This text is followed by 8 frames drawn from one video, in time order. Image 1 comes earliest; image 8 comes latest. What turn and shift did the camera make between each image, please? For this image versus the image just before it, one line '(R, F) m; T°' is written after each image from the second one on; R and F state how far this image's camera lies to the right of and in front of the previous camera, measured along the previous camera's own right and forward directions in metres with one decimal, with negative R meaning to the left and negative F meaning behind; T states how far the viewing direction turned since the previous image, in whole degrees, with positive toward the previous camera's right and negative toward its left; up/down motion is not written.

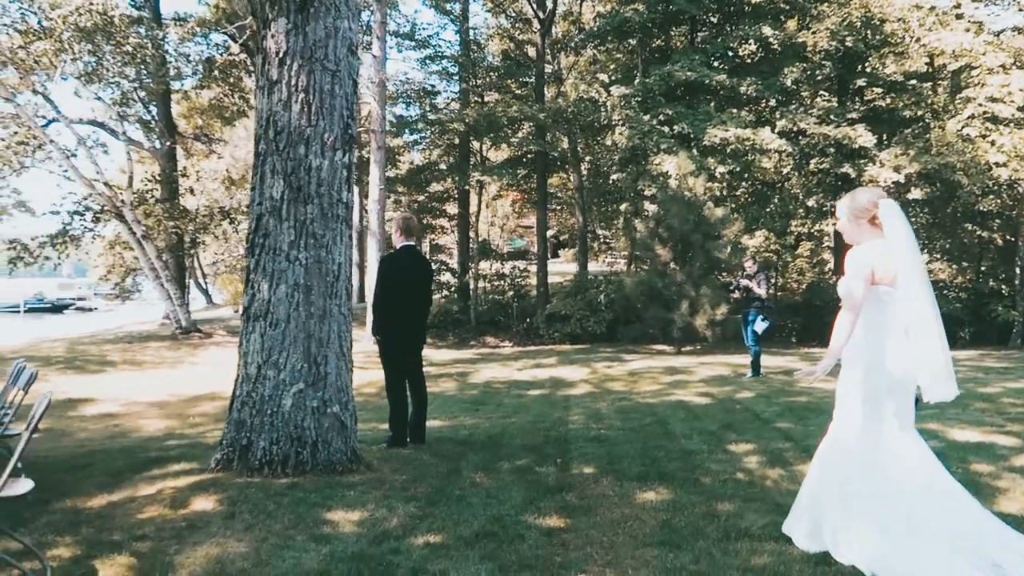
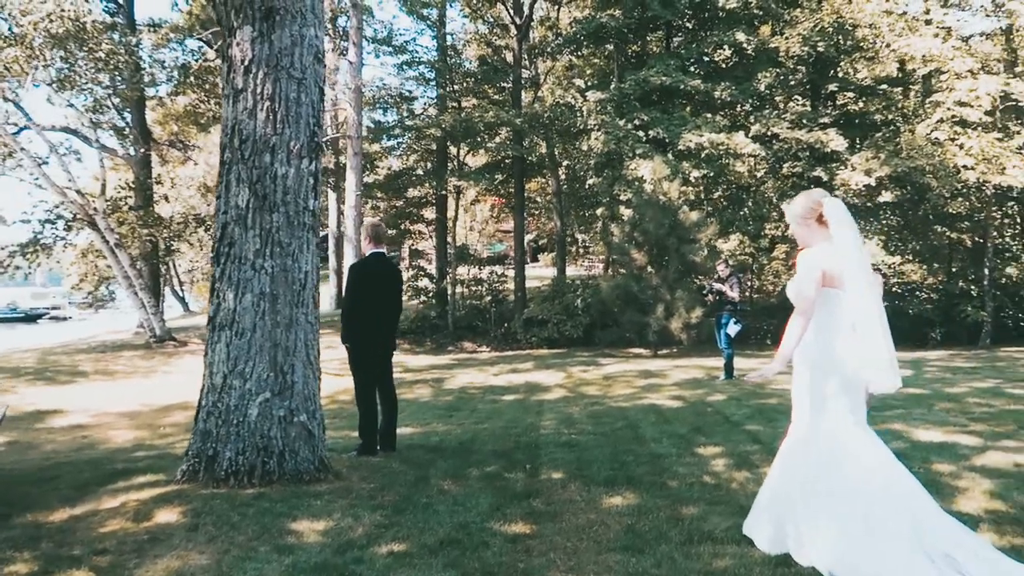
(+0.1, 0.0) m; +1°
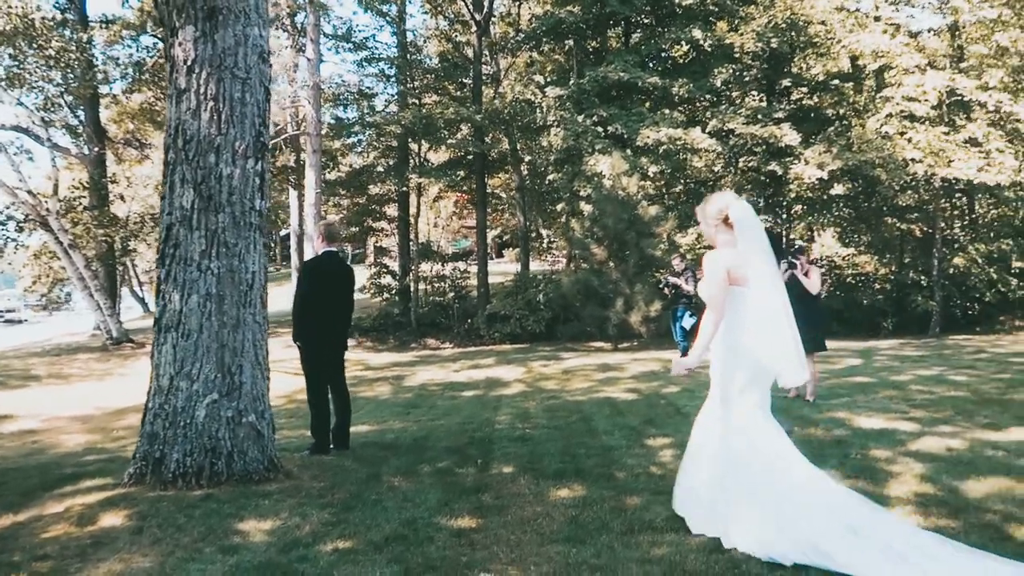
(+0.1, -0.1) m; +2°
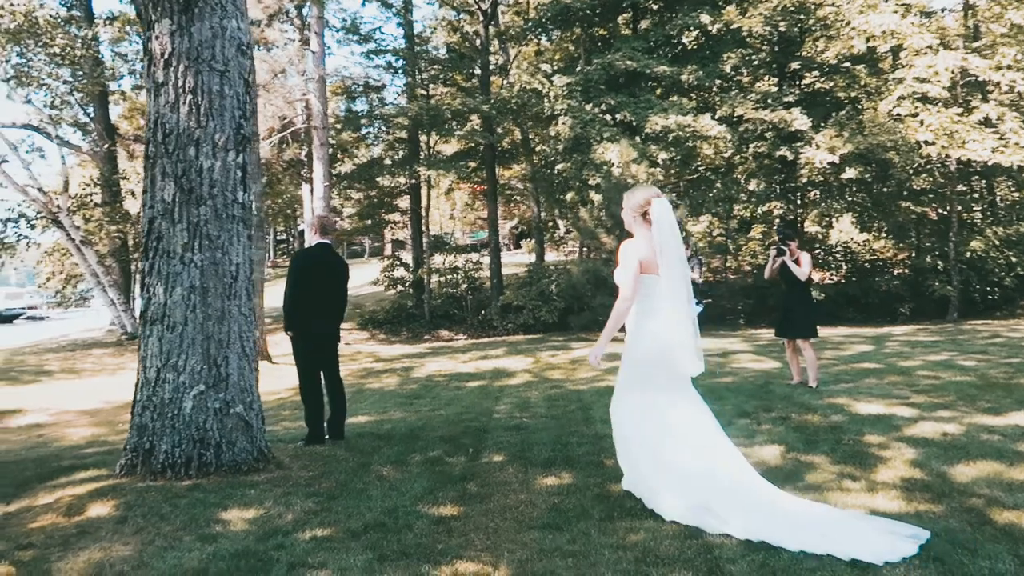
(+0.2, 0.0) m; -1°
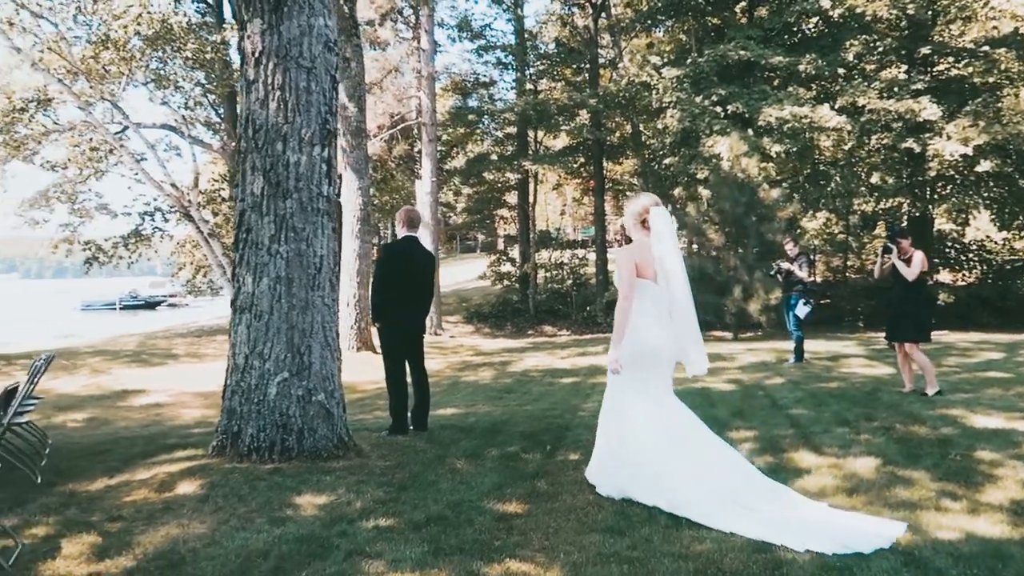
(+0.2, +0.1) m; -8°
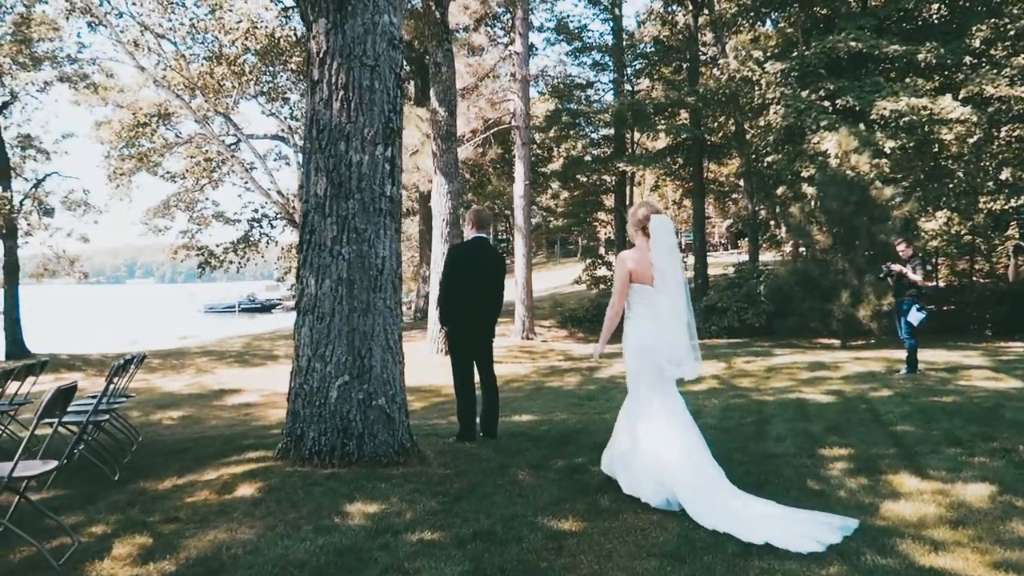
(+0.2, +0.3) m; -8°
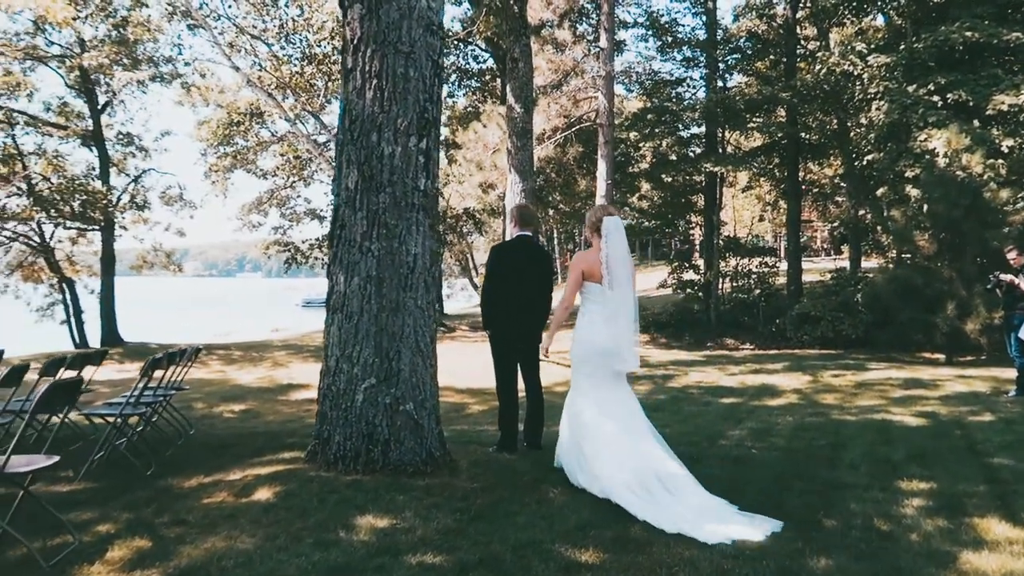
(+0.3, +0.4) m; -7°
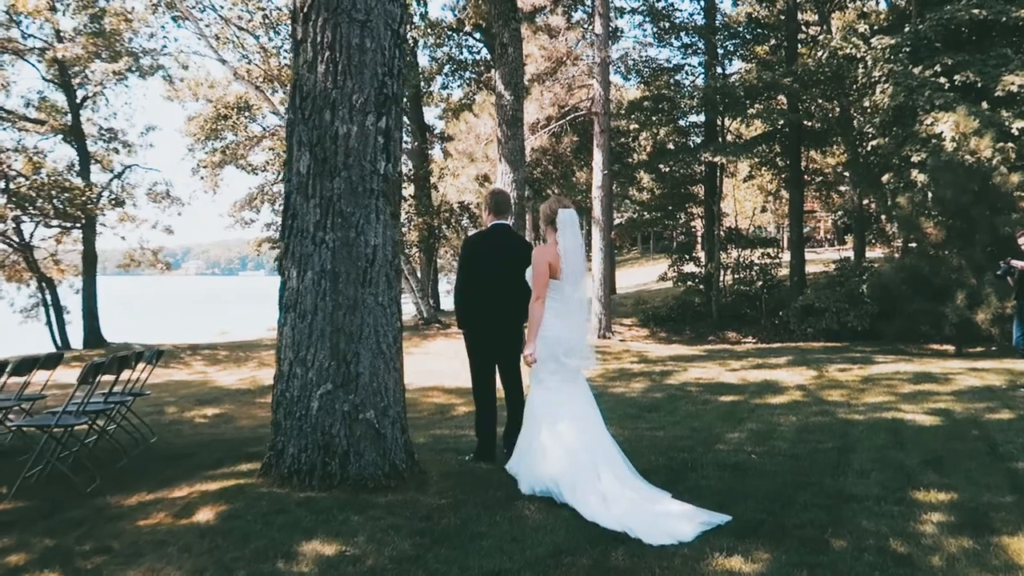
(+0.2, +0.5) m; 0°
